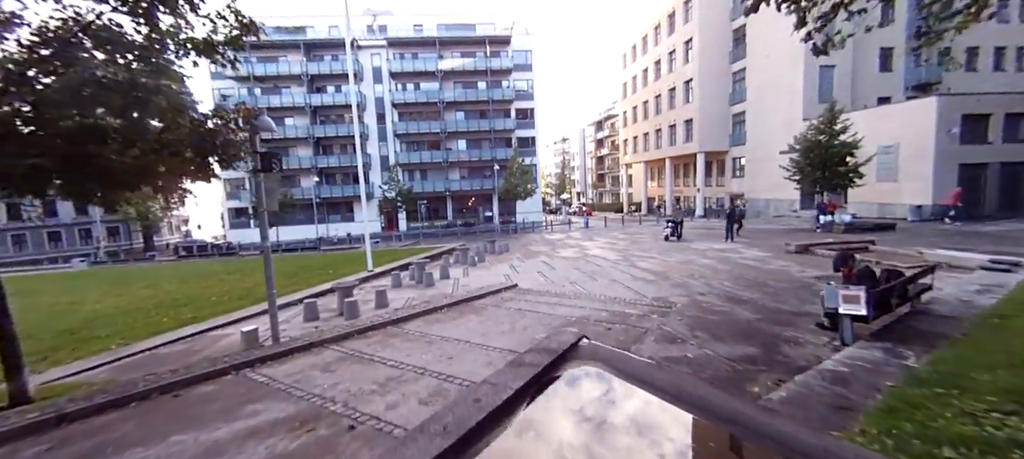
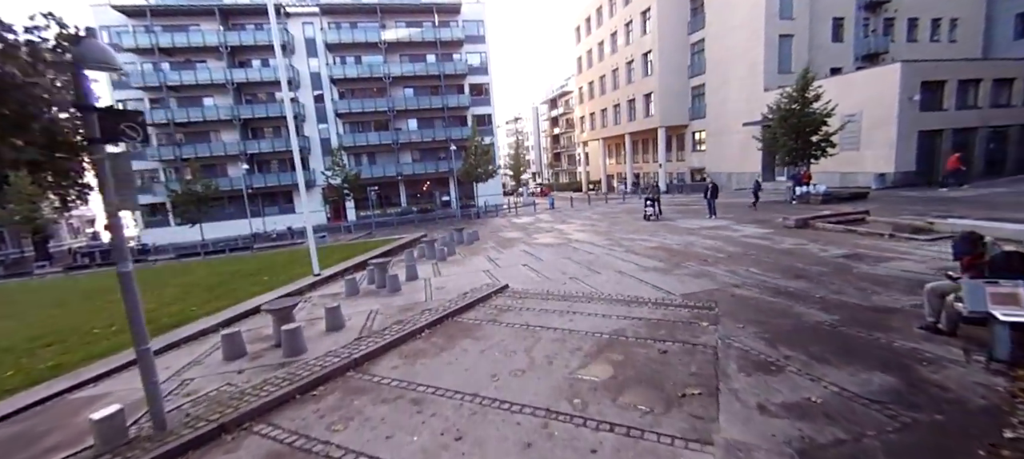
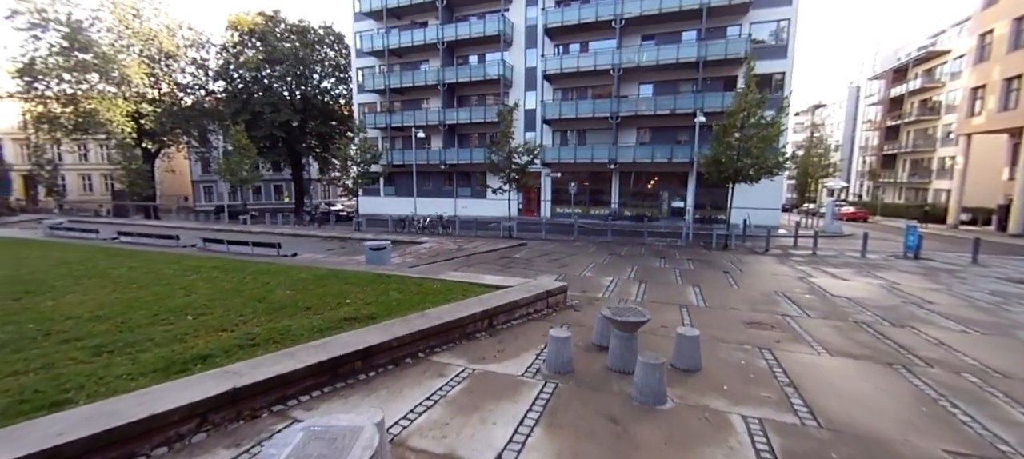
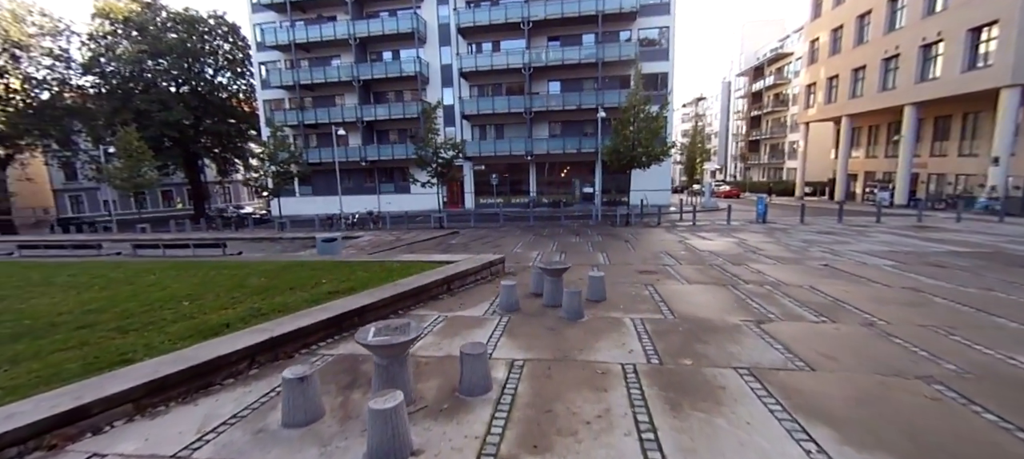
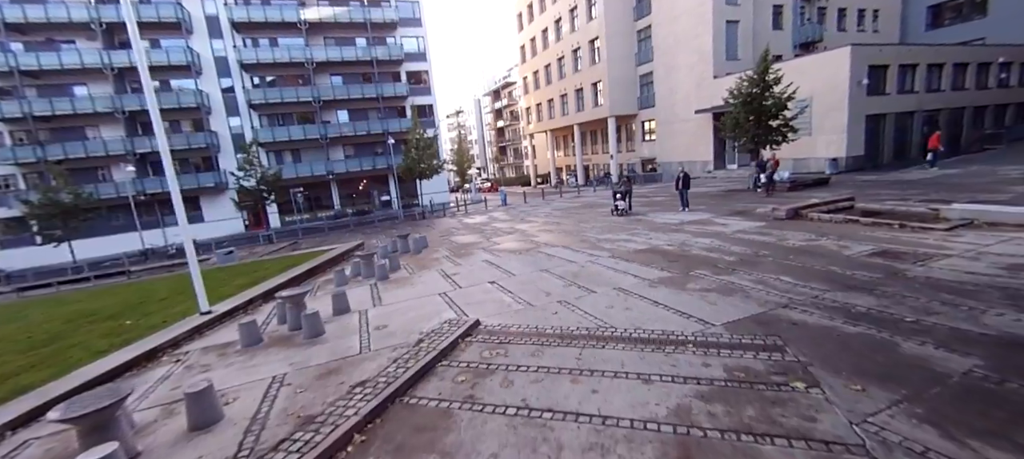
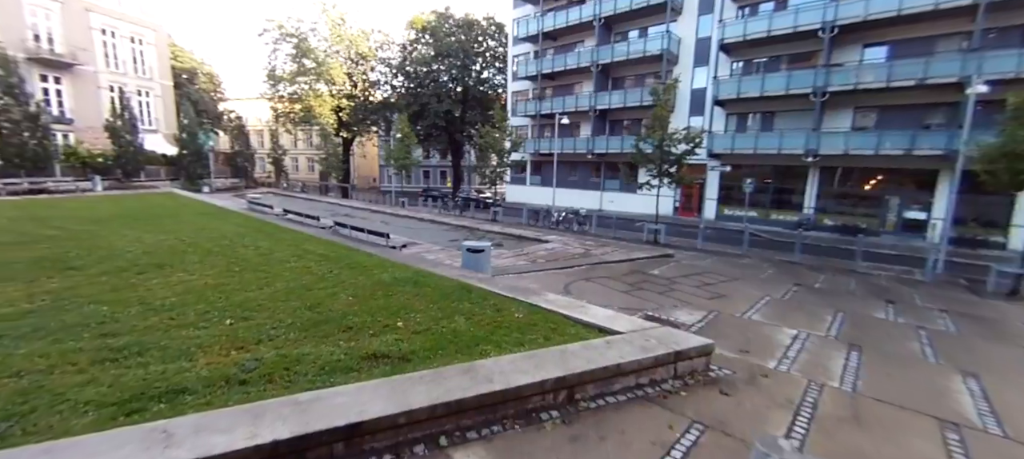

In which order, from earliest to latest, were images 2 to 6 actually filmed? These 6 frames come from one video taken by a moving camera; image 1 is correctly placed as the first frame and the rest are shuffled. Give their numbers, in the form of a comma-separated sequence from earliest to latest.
2, 5, 4, 3, 6
